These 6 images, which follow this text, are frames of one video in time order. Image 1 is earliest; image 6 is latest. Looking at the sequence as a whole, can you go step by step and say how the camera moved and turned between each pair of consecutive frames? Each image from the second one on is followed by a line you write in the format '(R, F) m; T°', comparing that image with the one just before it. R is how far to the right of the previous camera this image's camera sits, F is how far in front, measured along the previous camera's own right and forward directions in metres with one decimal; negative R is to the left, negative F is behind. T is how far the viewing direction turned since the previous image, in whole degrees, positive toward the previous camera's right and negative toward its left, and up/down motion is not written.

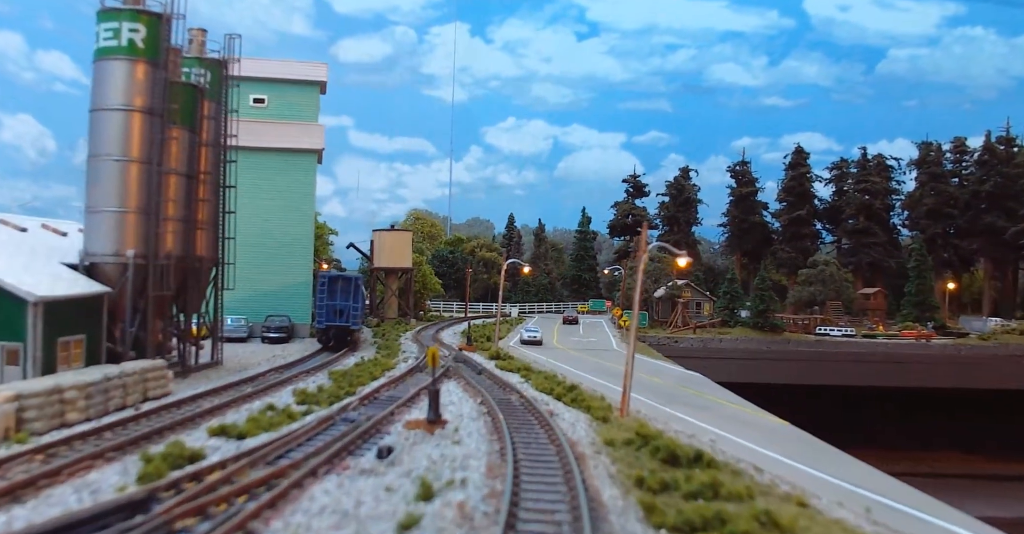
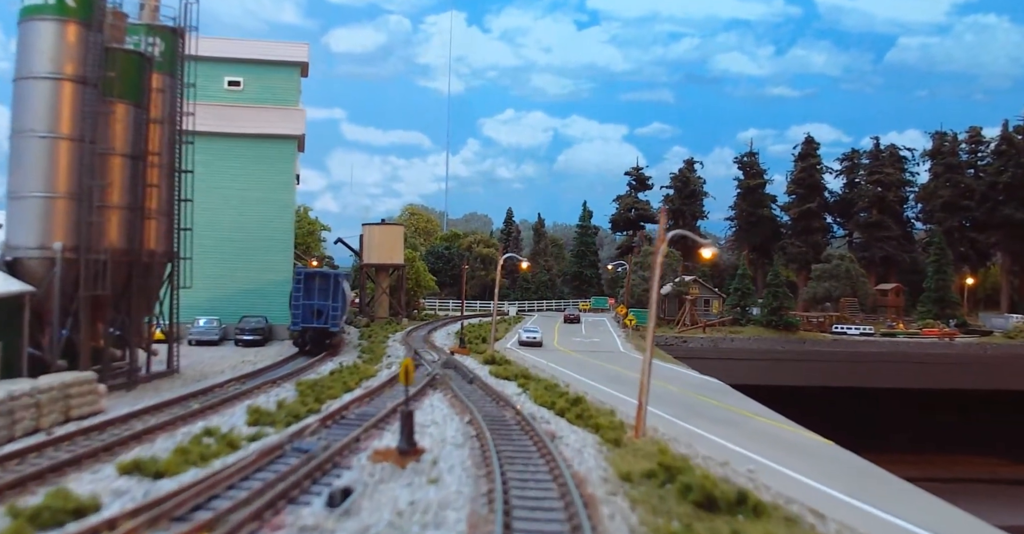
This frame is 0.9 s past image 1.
(+0.2, +3.5) m; 0°
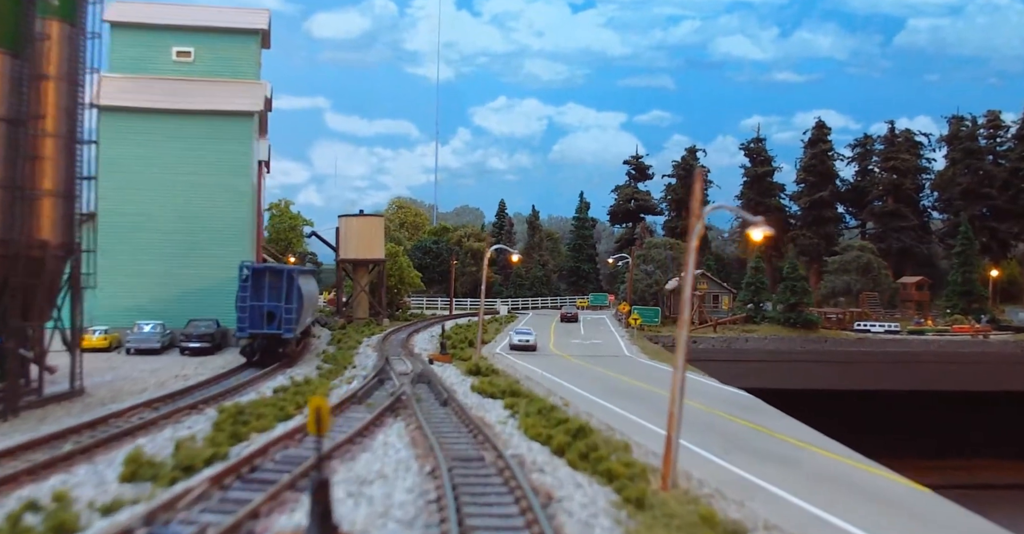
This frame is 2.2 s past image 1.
(+0.3, +5.2) m; 0°
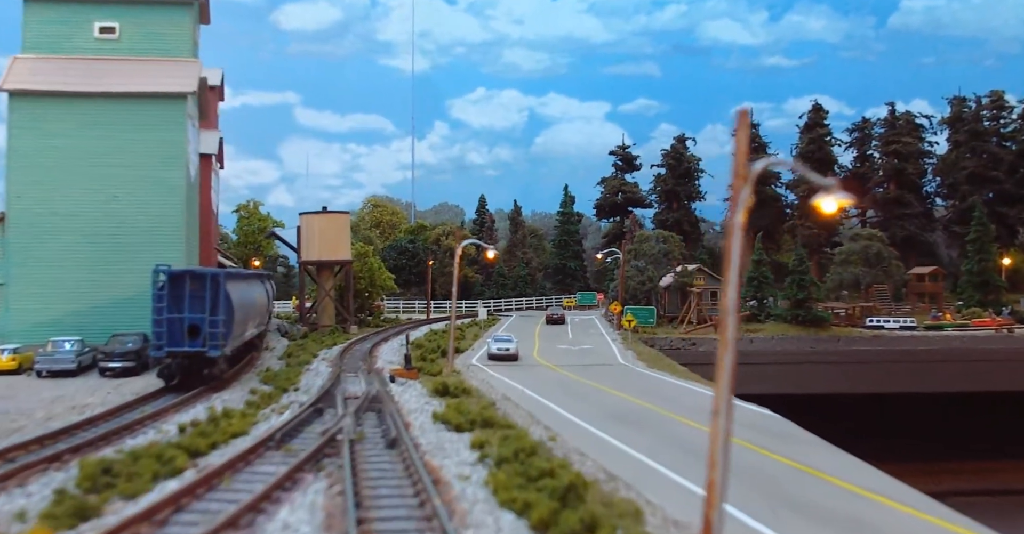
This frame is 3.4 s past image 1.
(+0.4, +4.7) m; +1°
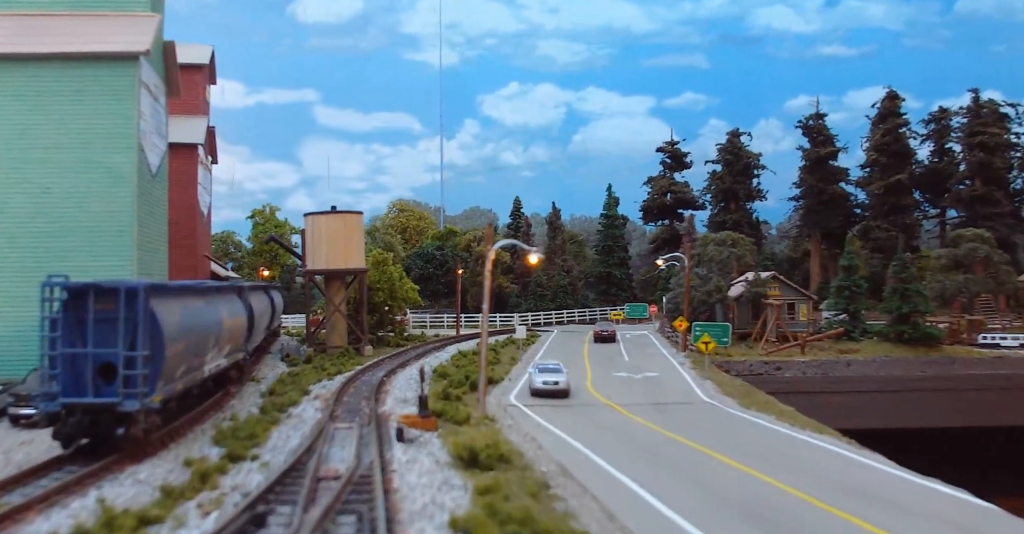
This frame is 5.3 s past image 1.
(-0.6, +7.6) m; -3°
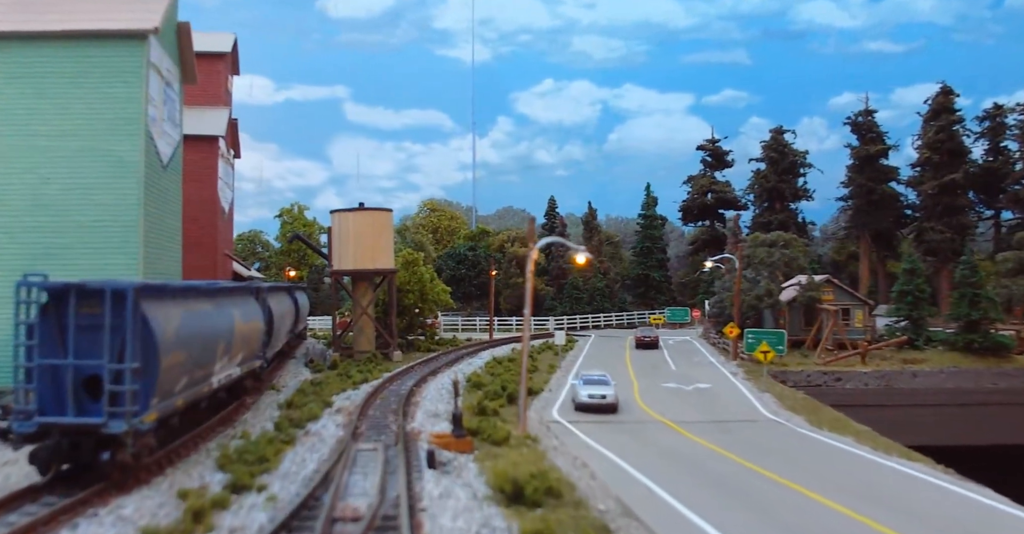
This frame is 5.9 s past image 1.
(-0.4, +2.4) m; -2°
